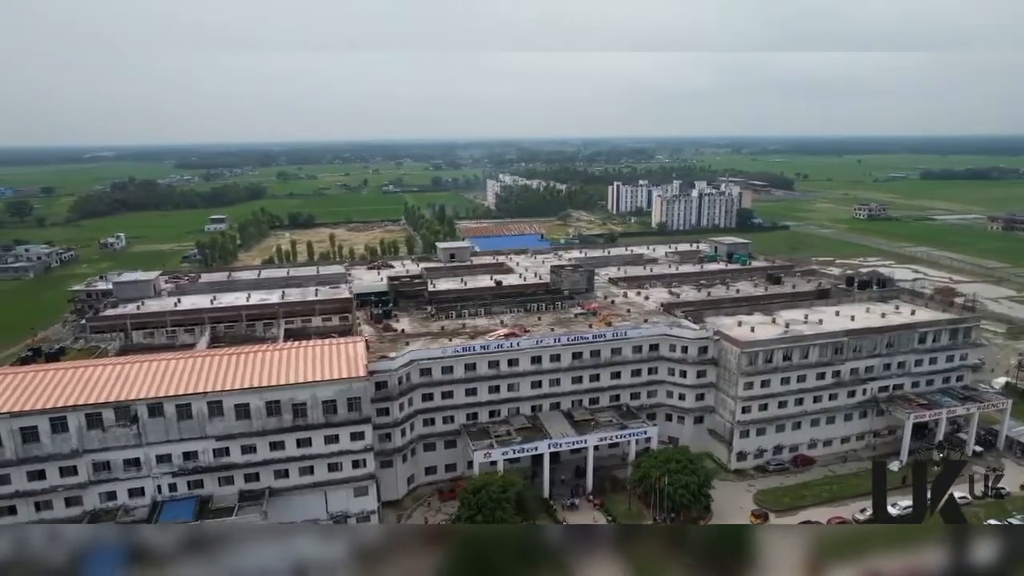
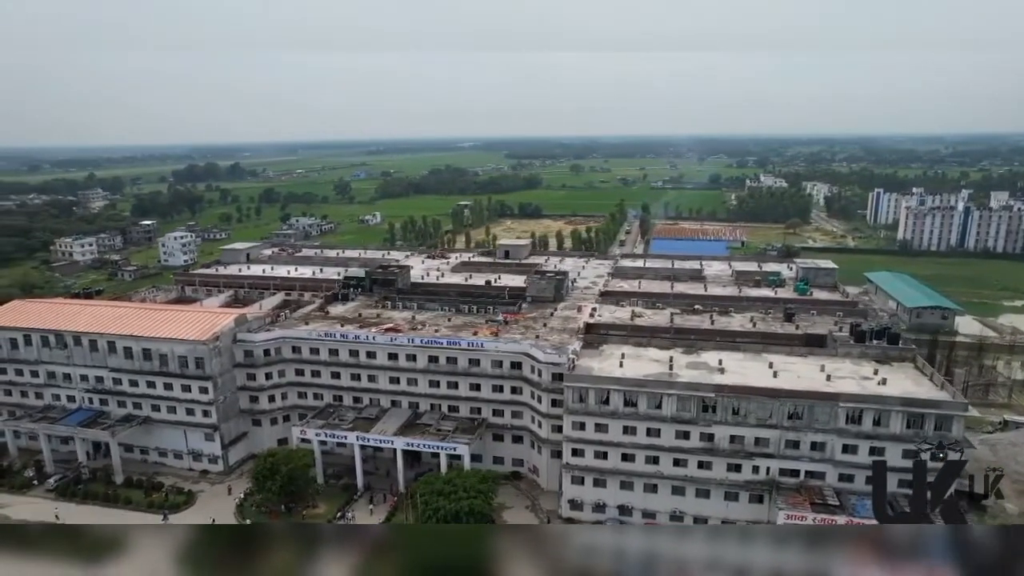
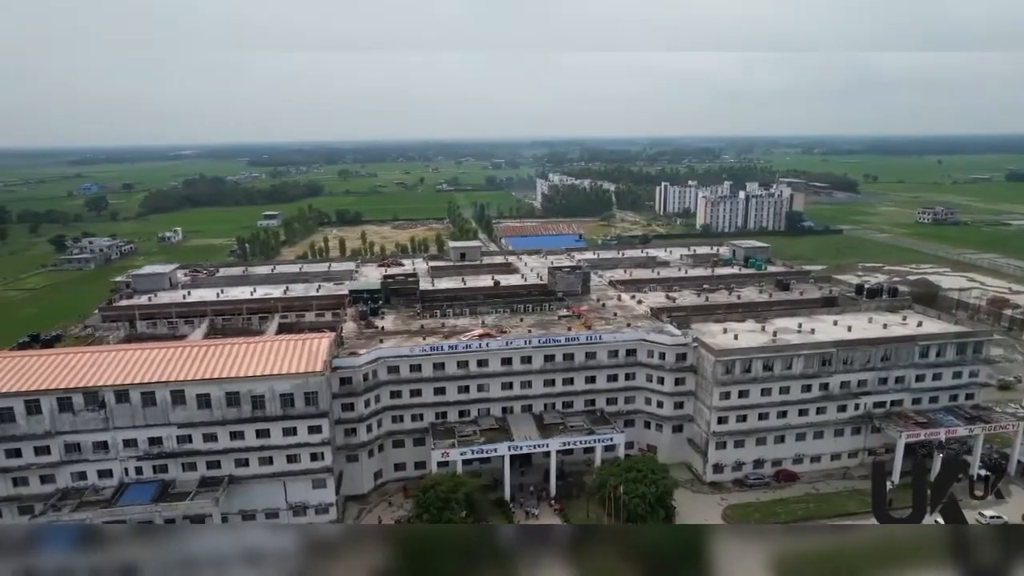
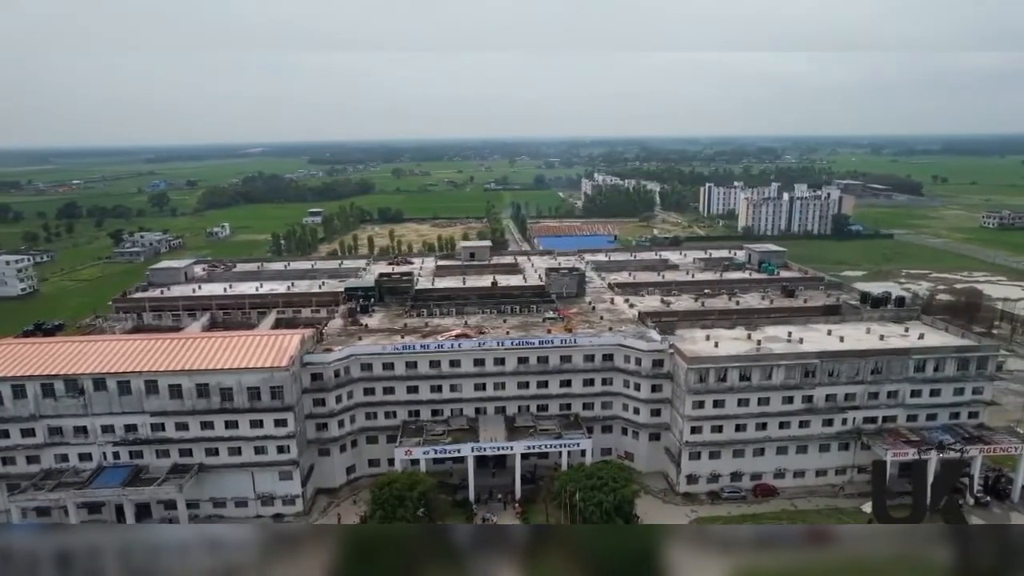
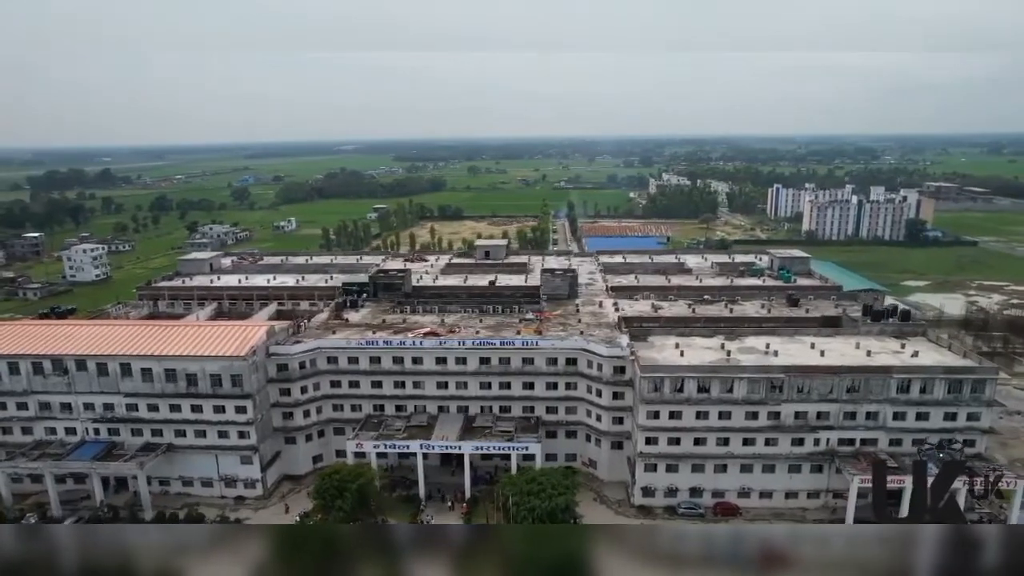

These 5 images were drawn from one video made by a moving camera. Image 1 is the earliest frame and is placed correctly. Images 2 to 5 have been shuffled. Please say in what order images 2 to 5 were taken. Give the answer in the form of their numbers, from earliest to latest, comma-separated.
3, 4, 5, 2
